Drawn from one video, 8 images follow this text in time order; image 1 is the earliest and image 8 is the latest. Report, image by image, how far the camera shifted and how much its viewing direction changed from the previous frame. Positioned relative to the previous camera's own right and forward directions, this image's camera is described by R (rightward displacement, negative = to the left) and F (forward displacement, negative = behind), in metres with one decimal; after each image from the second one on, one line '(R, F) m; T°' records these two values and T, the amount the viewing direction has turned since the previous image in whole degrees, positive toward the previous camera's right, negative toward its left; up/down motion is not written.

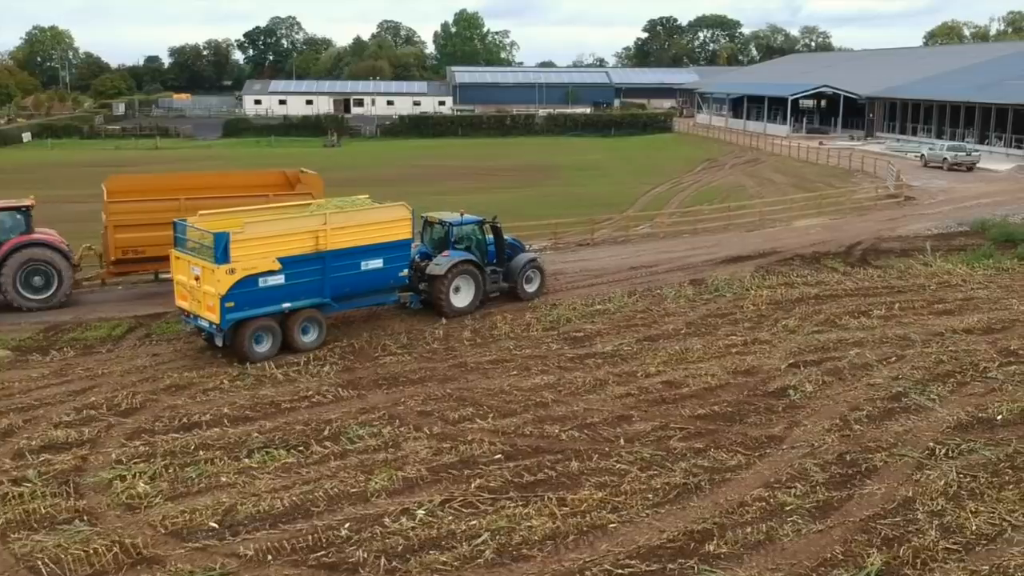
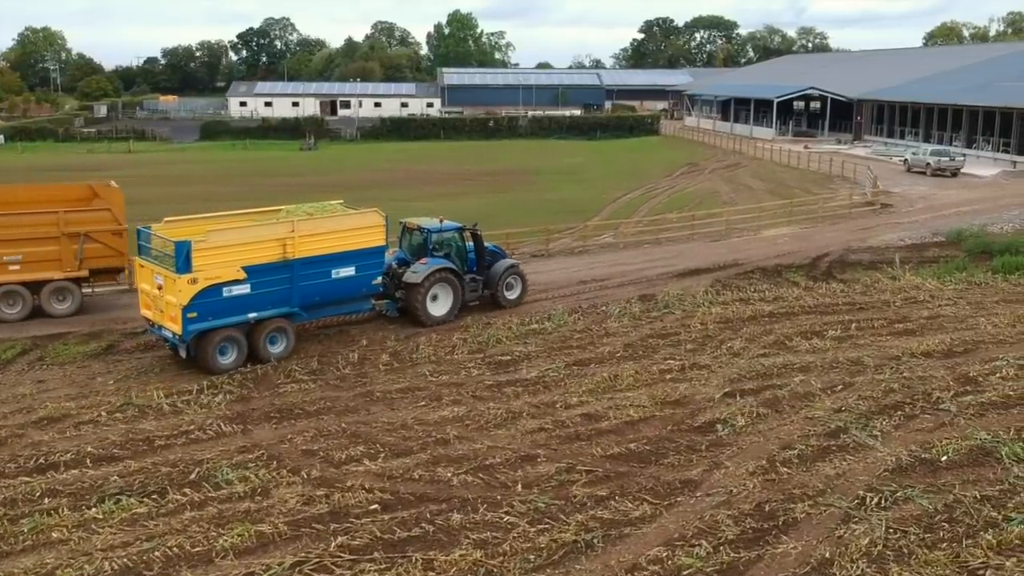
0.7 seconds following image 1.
(+1.2, +1.2) m; 0°
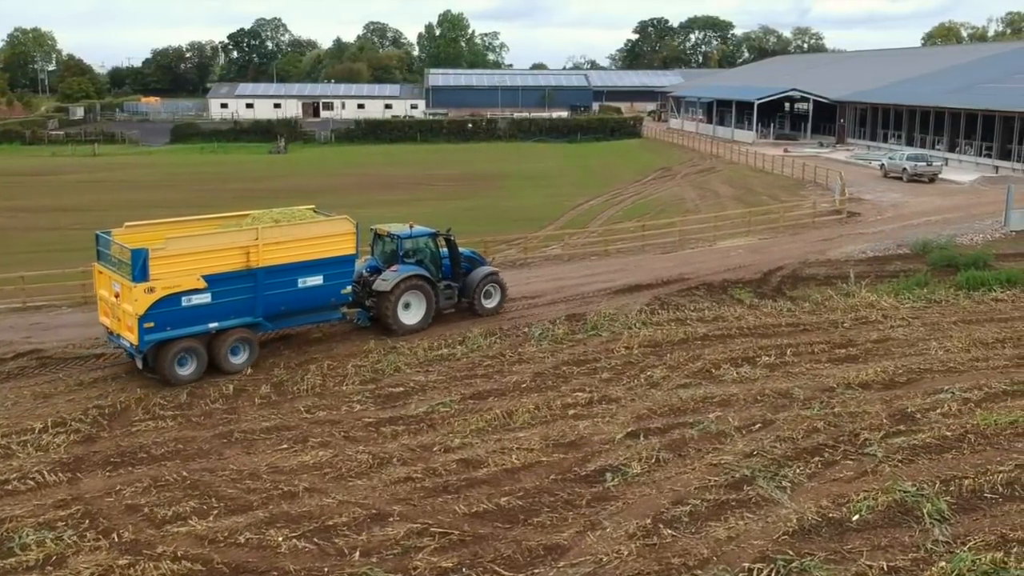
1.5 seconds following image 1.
(+1.5, +1.4) m; 0°
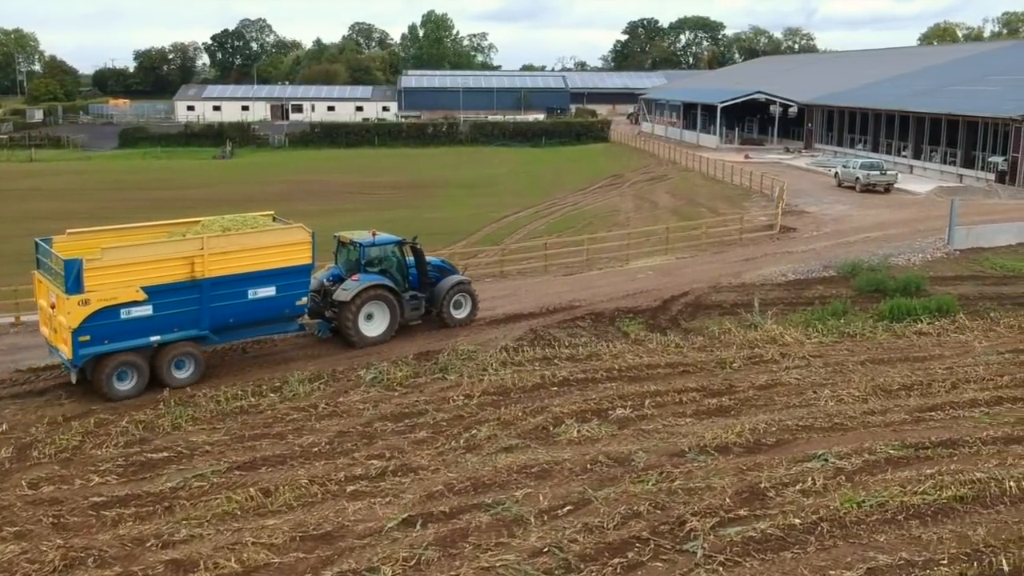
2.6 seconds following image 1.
(+2.5, +2.2) m; 0°
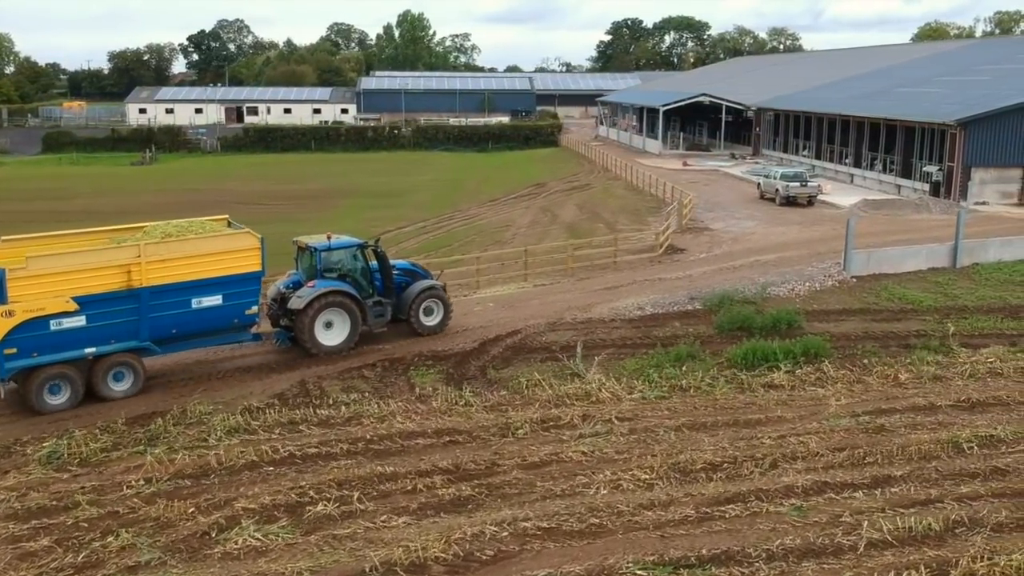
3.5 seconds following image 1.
(+3.3, +2.8) m; 0°
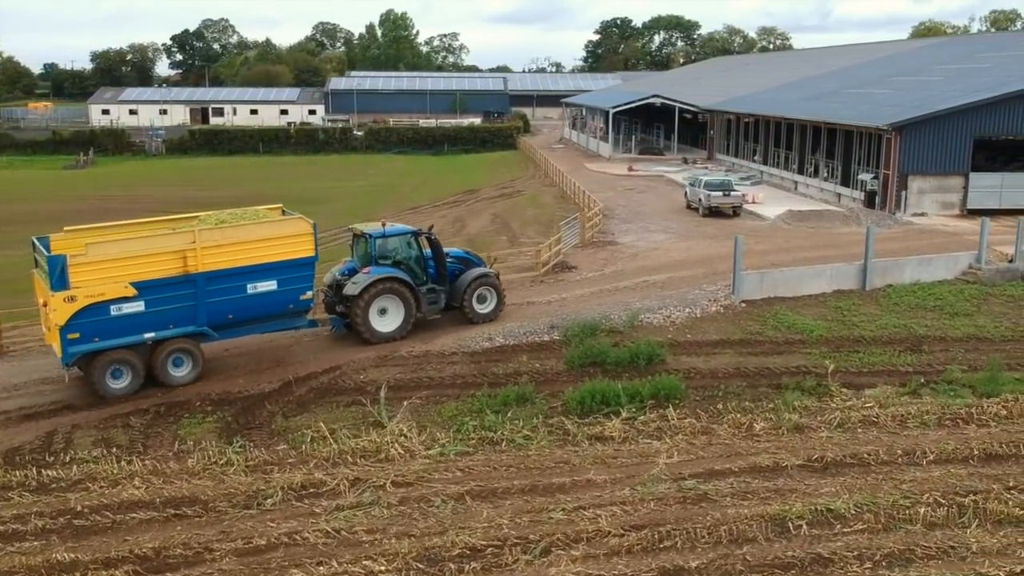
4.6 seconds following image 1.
(+2.6, +2.0) m; 0°
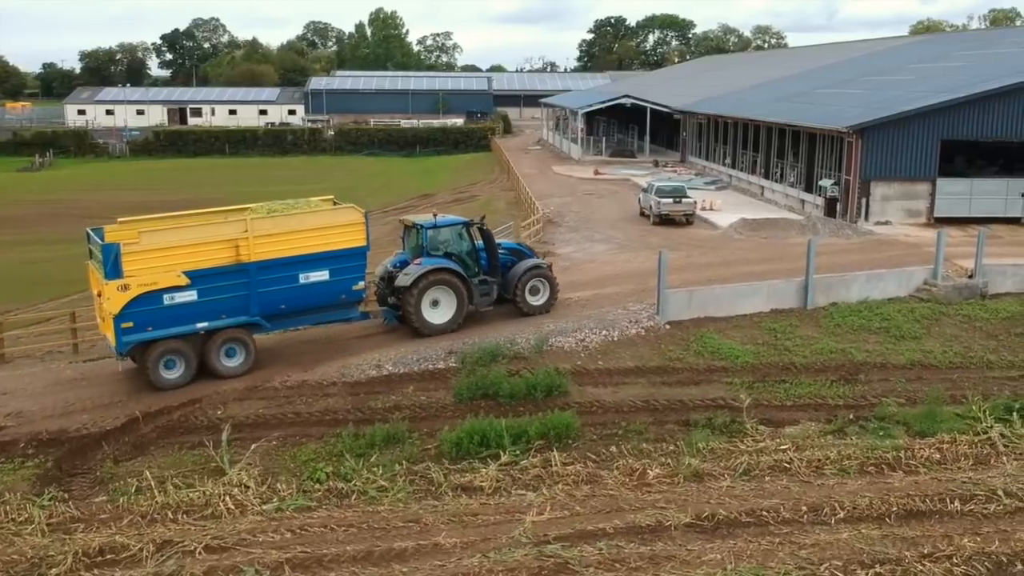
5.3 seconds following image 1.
(+1.5, +1.5) m; 0°
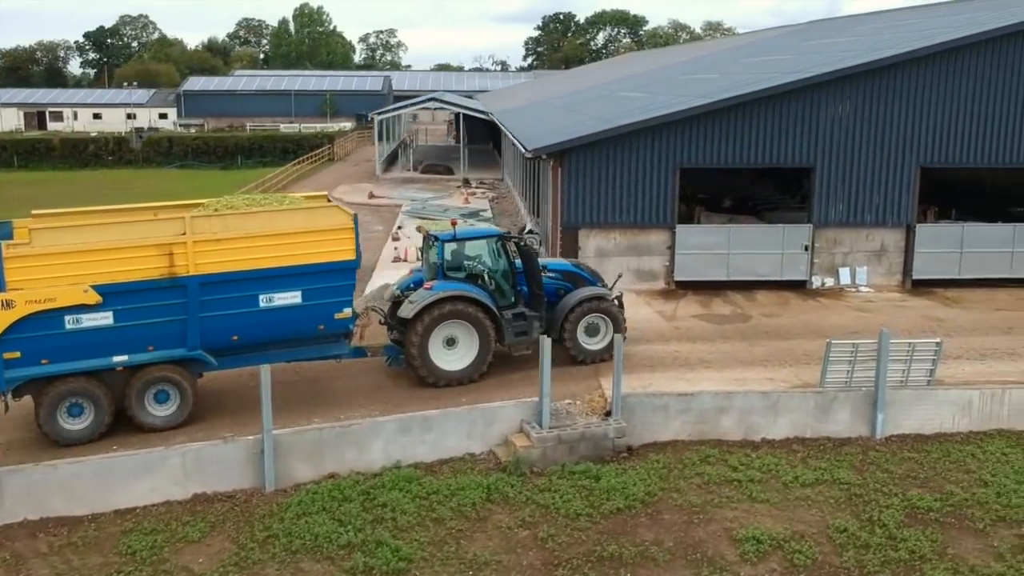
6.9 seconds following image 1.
(+6.9, +7.1) m; 0°
